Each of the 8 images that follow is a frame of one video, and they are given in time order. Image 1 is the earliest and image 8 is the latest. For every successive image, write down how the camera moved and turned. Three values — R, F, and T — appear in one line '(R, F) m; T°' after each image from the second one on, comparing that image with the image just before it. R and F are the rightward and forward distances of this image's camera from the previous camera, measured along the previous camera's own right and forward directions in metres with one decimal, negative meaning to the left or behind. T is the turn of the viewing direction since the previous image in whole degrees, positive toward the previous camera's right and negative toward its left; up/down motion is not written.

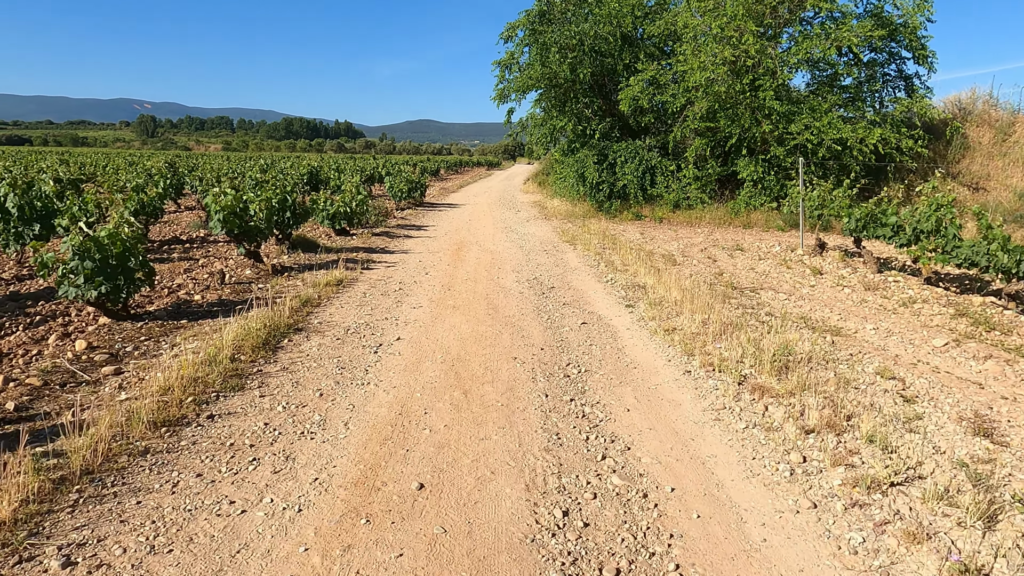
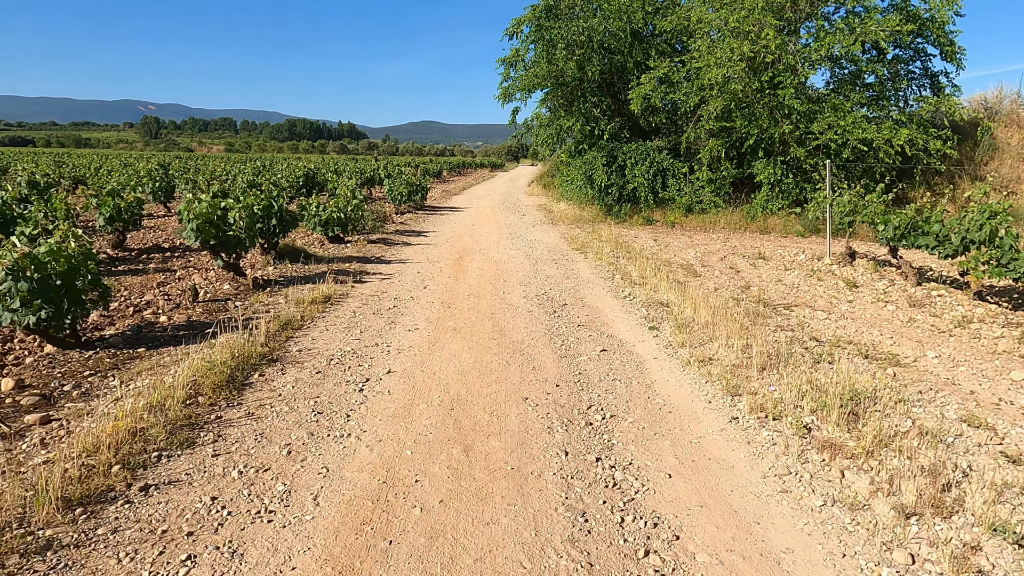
(0.0, +0.8) m; 0°
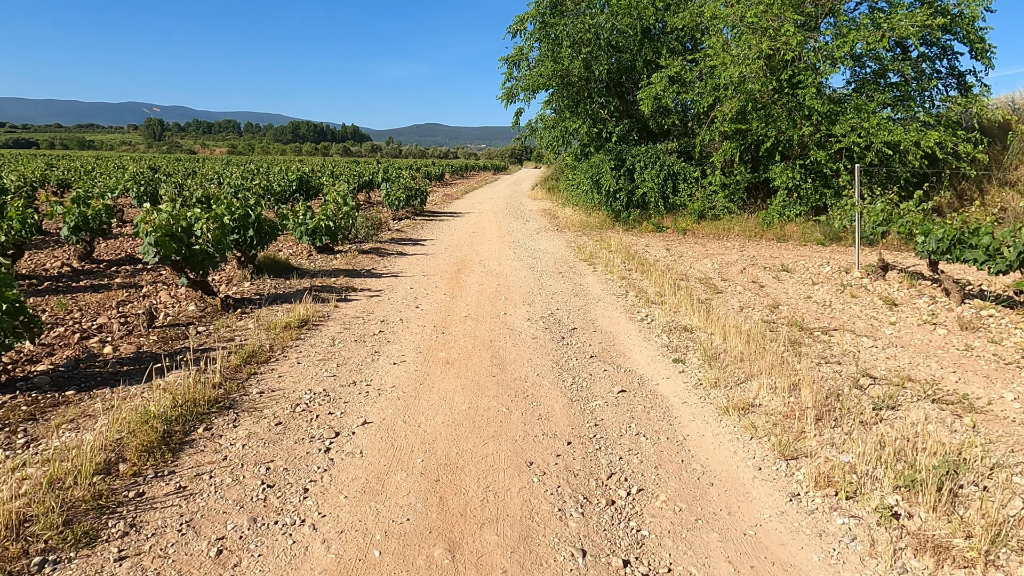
(0.0, +0.8) m; 0°
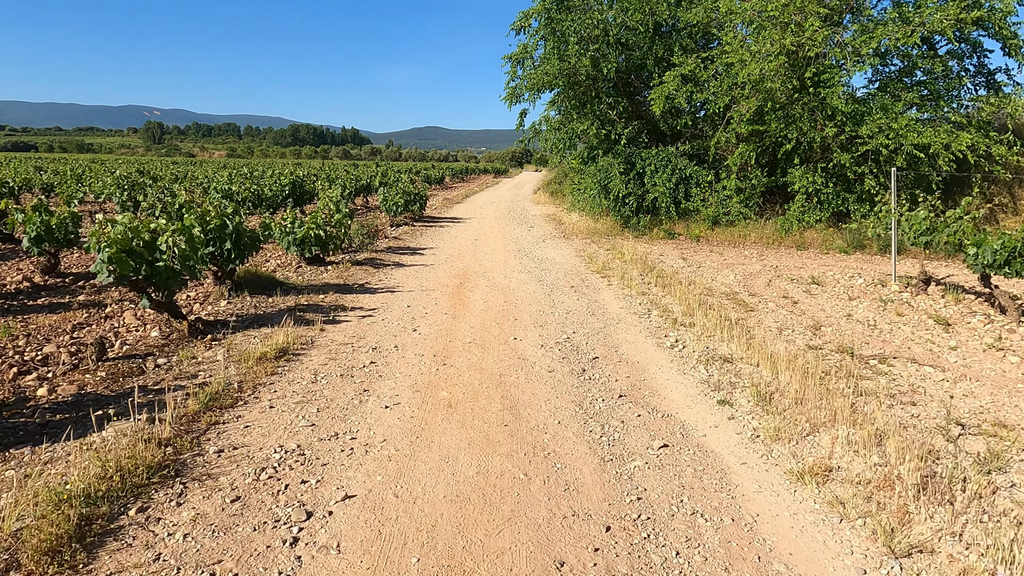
(-0.1, +0.8) m; 0°
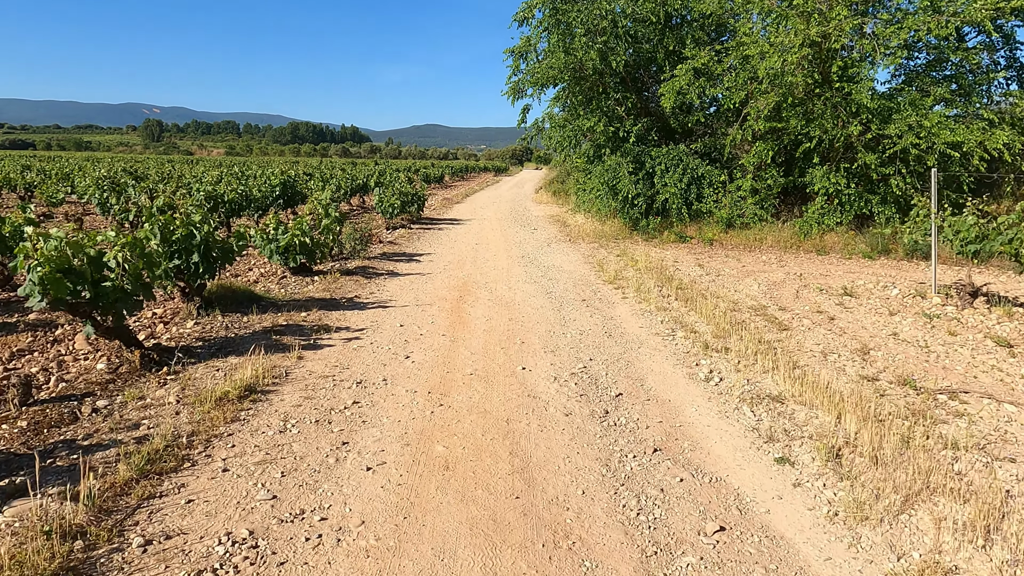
(-0.1, +0.8) m; 0°
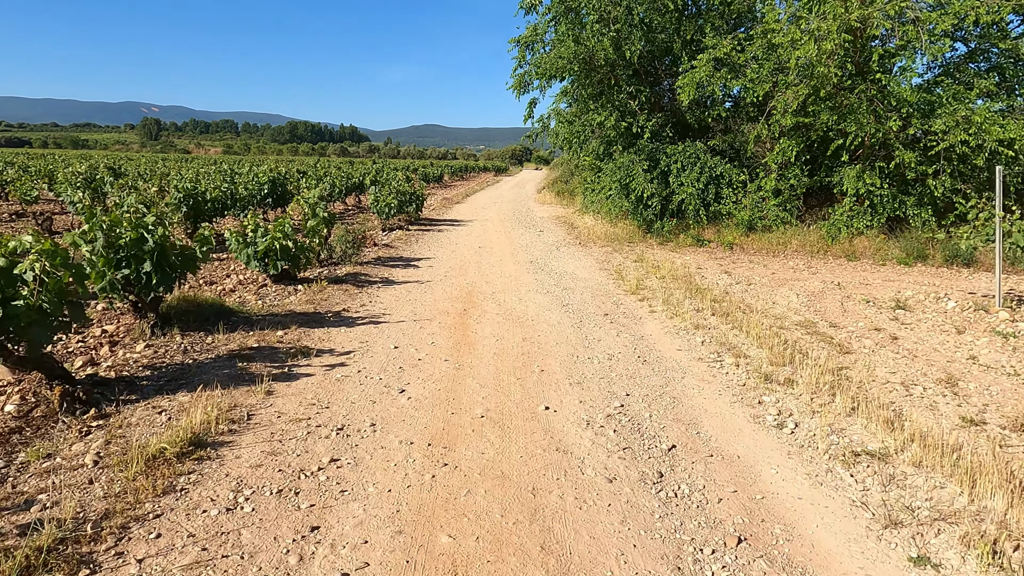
(-0.1, +1.0) m; 0°
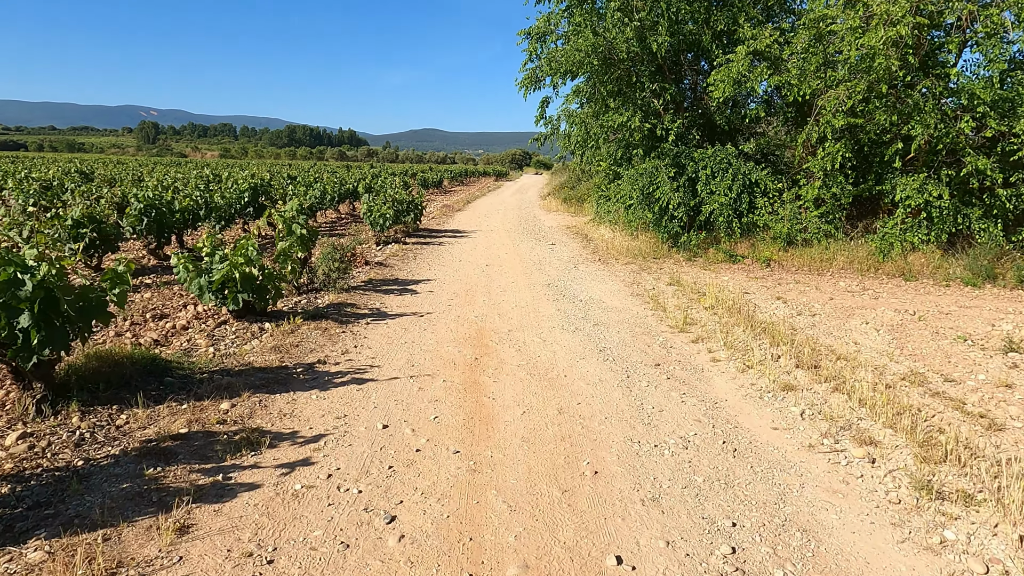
(-0.2, +1.5) m; 0°
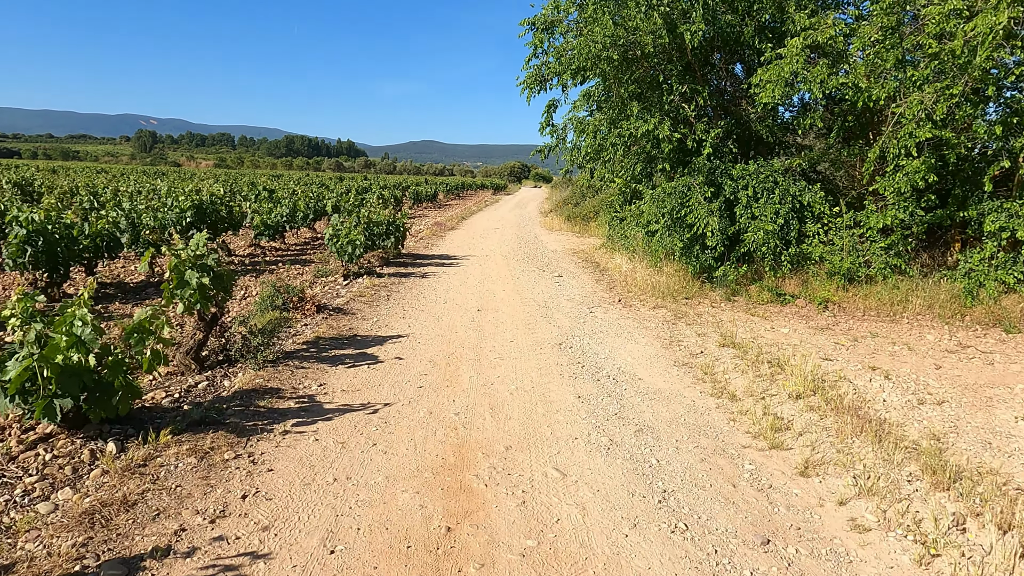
(0.0, +2.3) m; 0°
